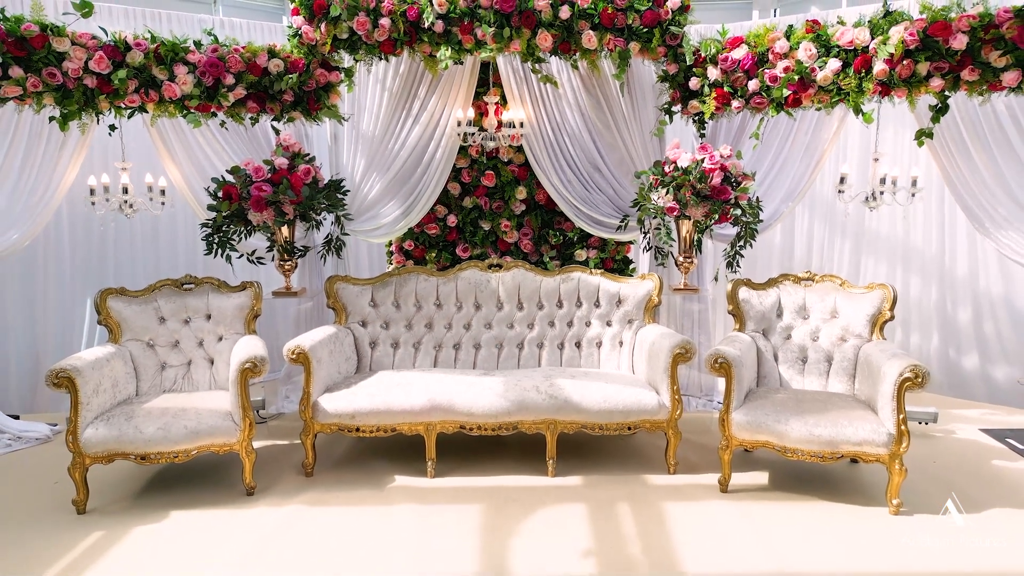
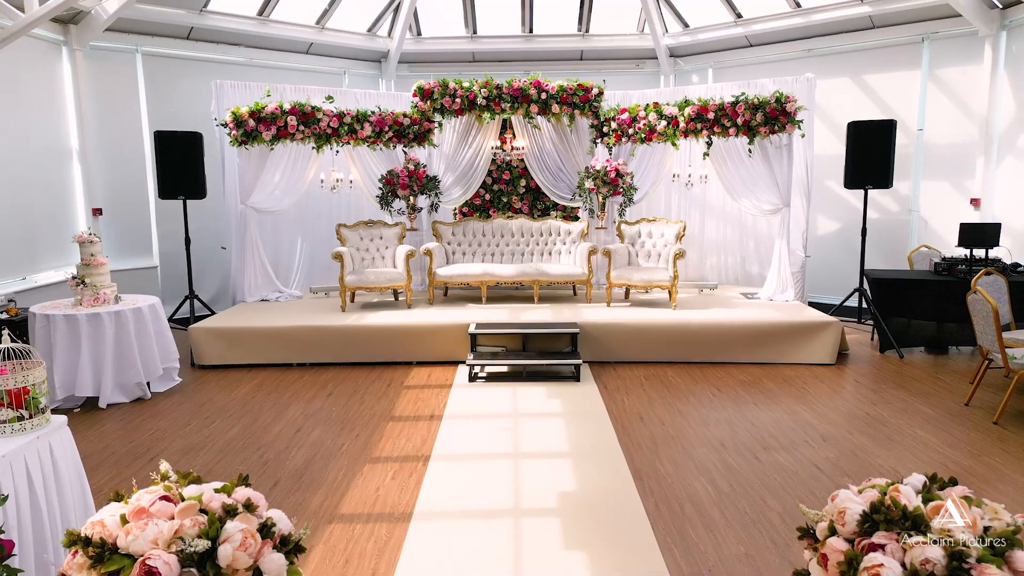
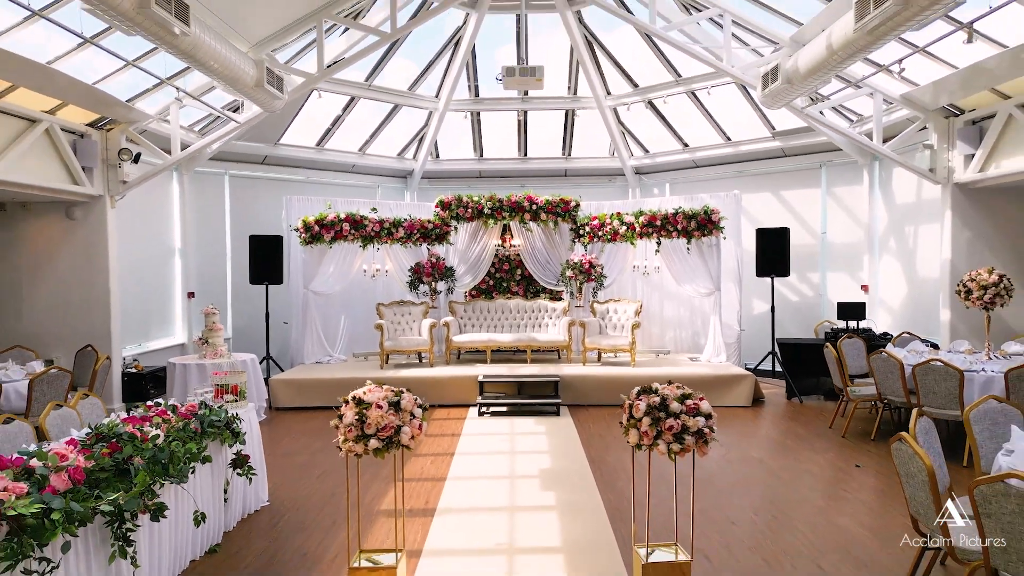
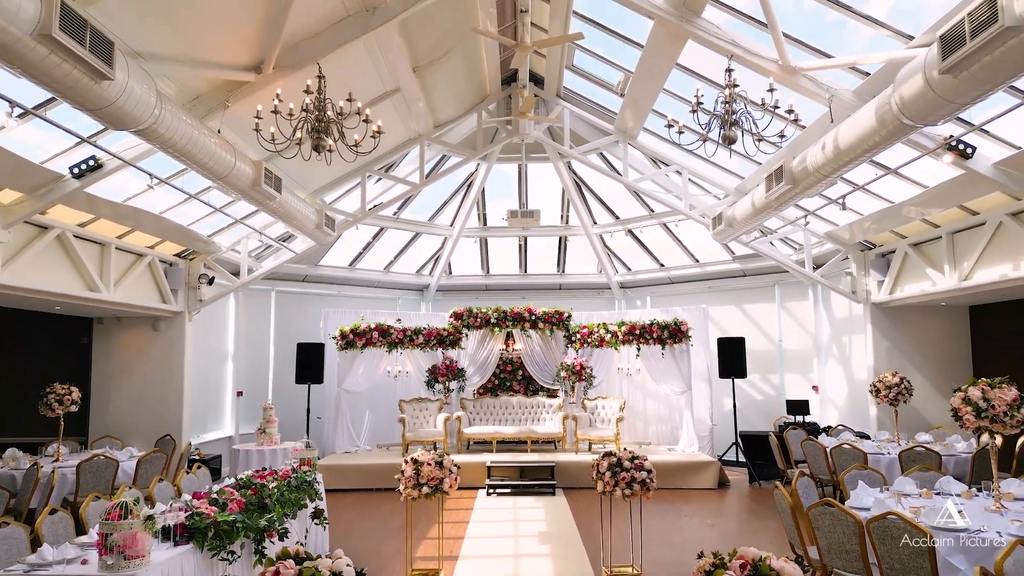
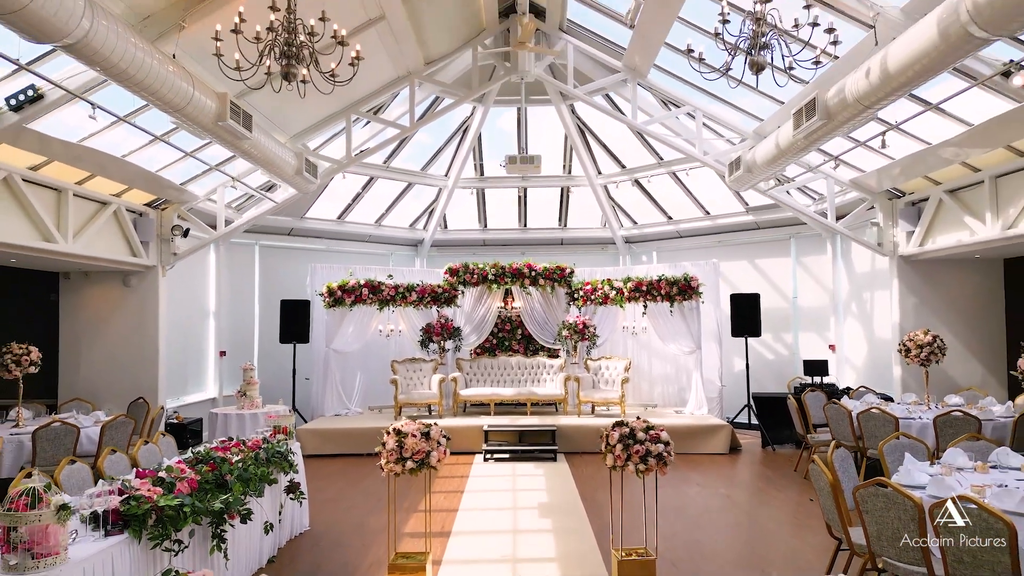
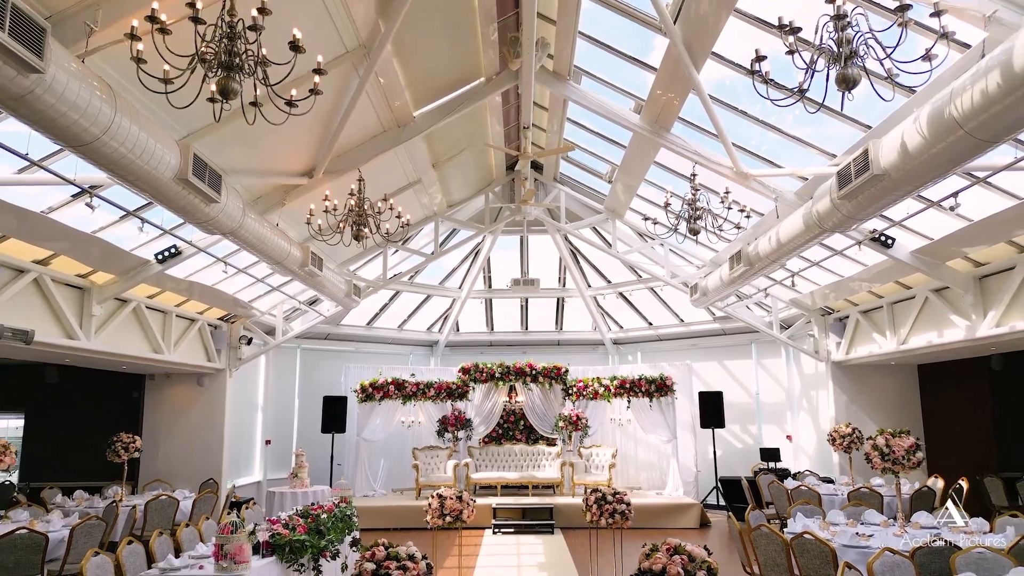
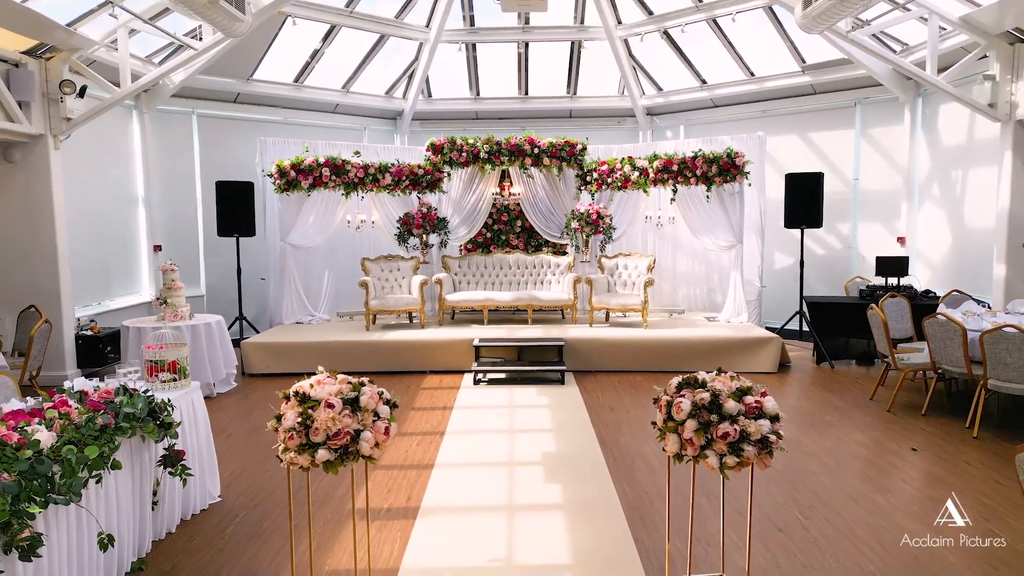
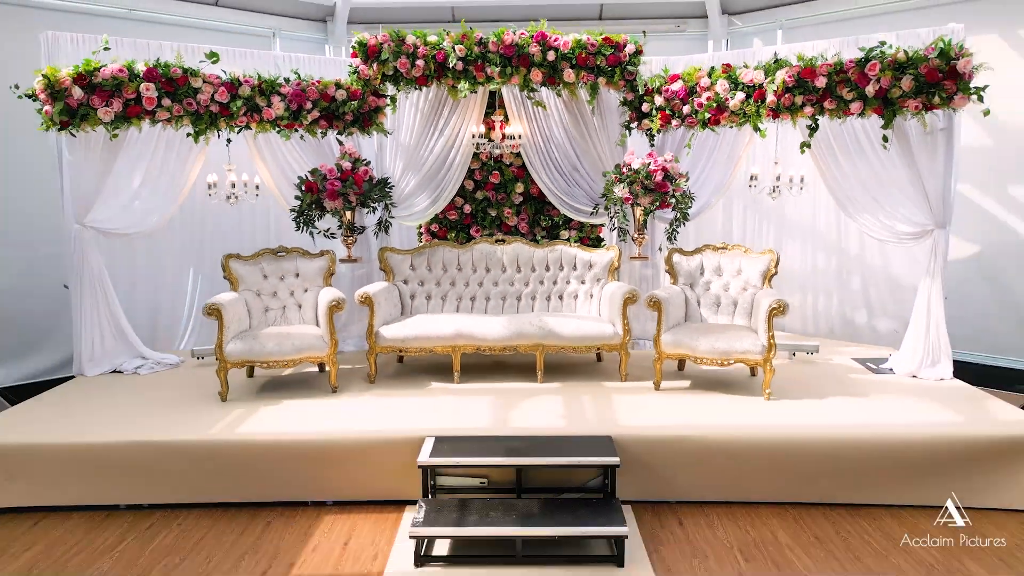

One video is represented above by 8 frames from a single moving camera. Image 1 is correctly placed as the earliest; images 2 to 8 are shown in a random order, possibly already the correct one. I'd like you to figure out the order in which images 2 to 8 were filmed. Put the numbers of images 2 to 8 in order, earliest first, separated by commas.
8, 2, 7, 3, 5, 4, 6
